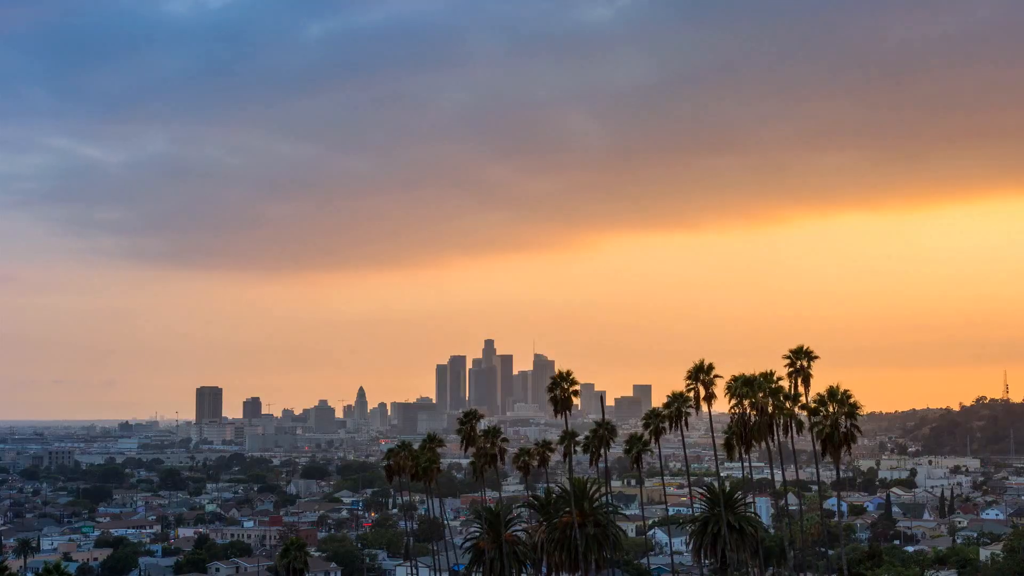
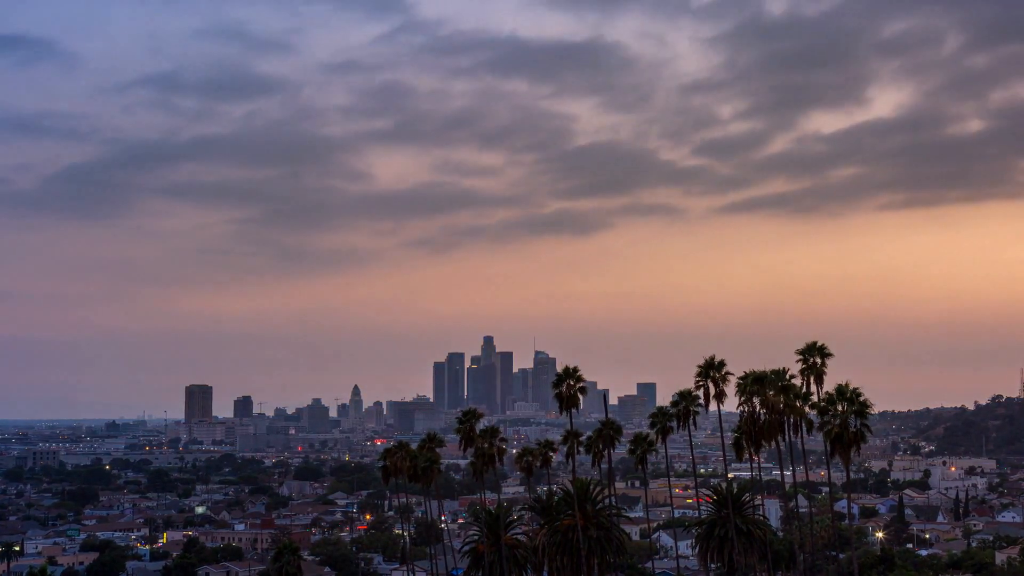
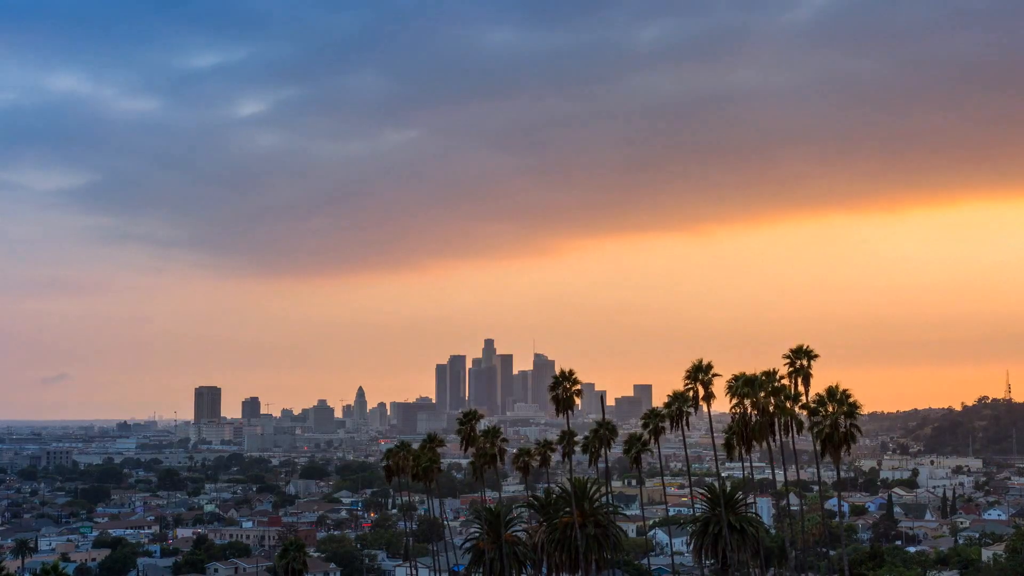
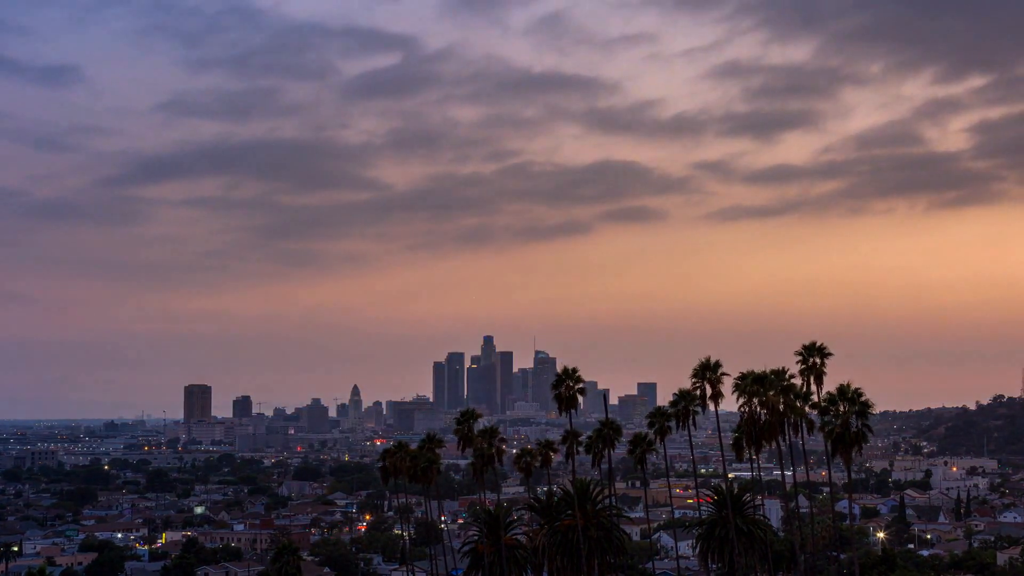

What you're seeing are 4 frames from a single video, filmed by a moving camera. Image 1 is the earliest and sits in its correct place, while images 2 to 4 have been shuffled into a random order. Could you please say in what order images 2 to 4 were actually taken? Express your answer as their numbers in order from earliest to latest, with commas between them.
3, 2, 4
